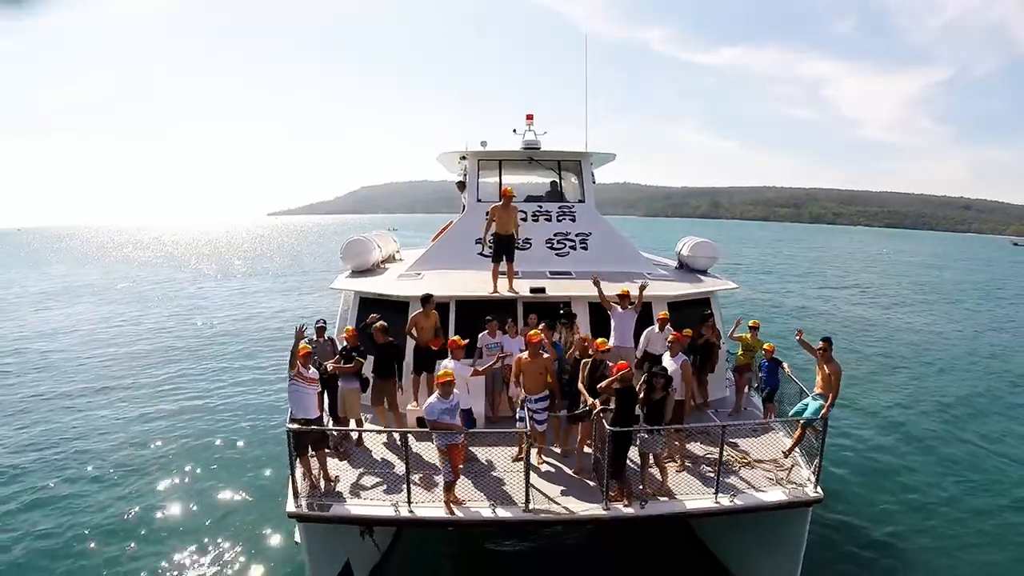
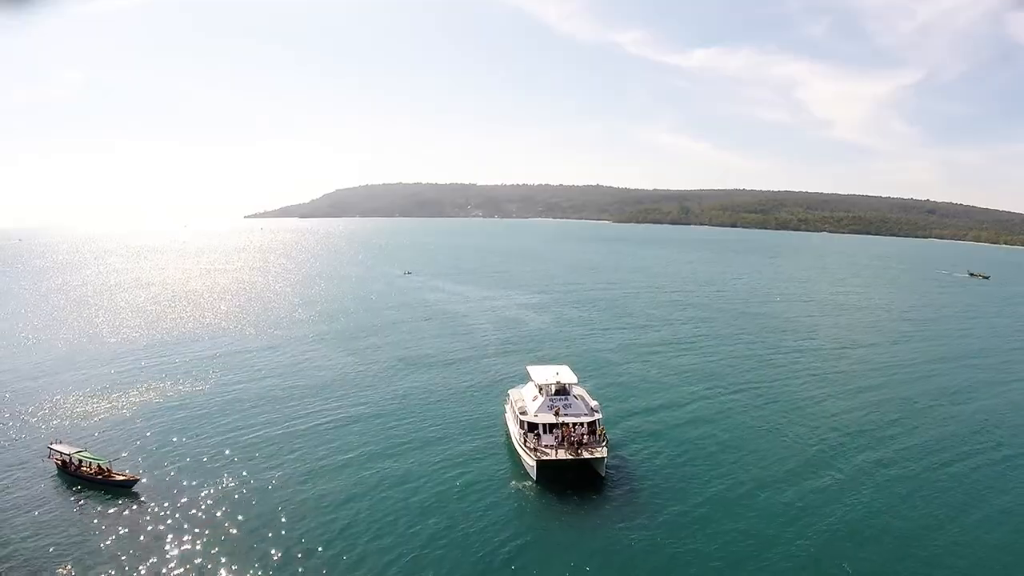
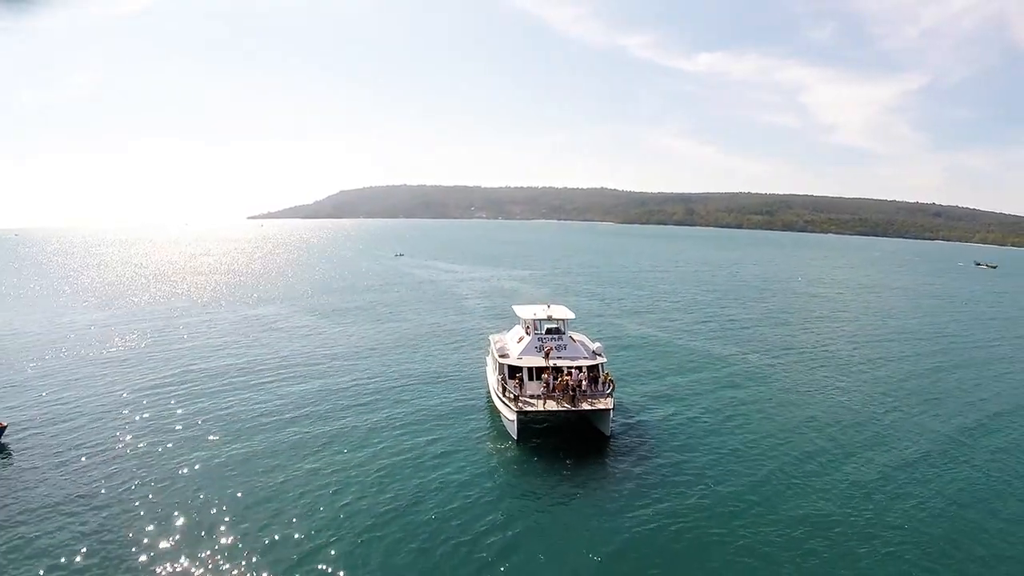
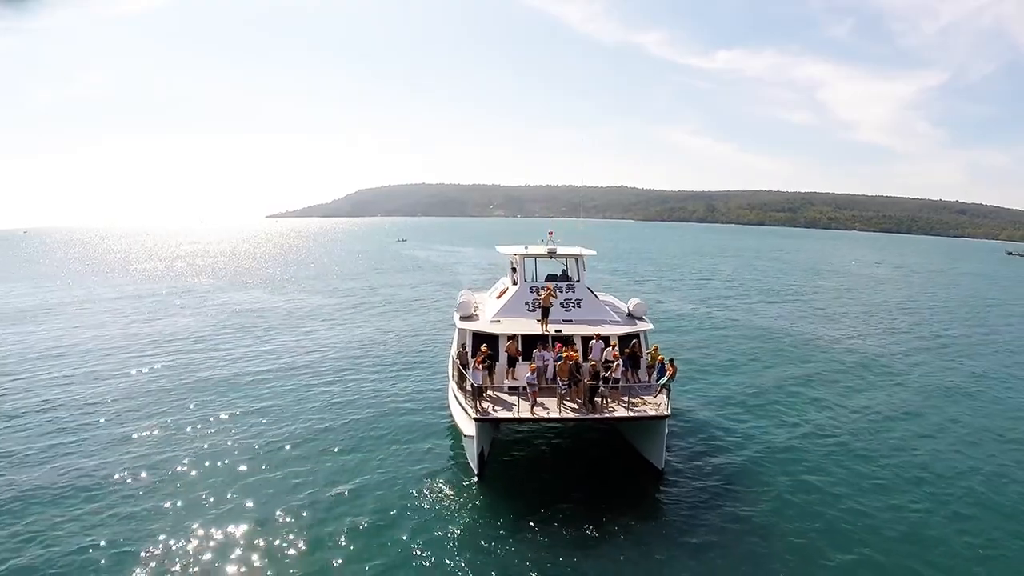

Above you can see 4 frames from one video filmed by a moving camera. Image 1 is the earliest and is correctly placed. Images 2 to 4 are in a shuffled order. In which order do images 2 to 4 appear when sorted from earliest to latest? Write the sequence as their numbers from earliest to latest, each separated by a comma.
4, 3, 2
